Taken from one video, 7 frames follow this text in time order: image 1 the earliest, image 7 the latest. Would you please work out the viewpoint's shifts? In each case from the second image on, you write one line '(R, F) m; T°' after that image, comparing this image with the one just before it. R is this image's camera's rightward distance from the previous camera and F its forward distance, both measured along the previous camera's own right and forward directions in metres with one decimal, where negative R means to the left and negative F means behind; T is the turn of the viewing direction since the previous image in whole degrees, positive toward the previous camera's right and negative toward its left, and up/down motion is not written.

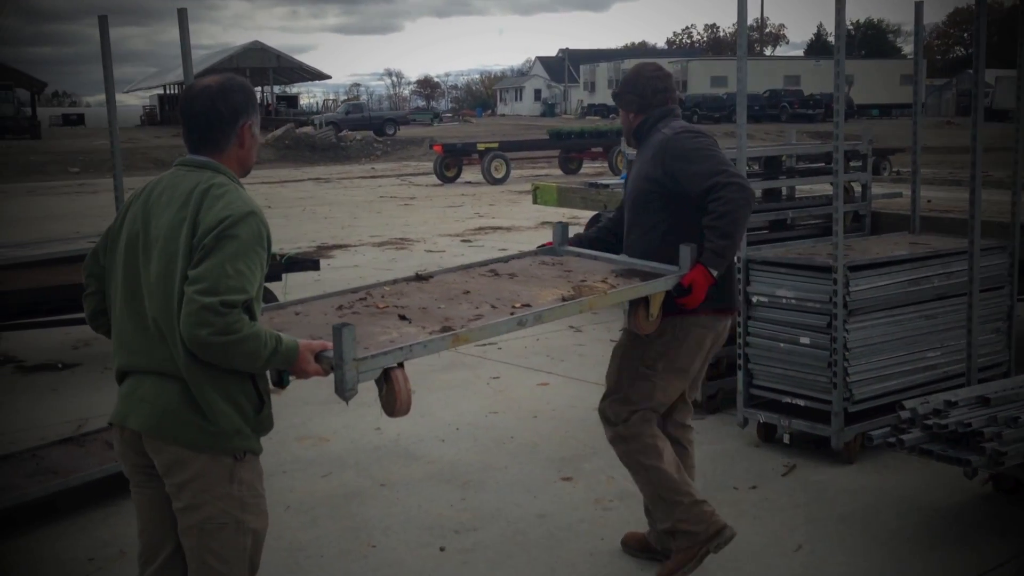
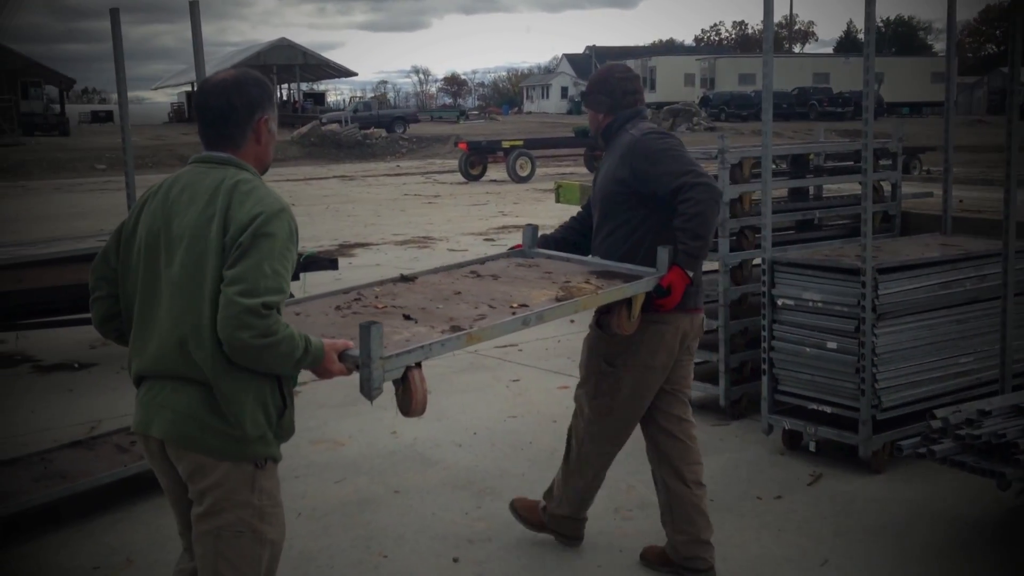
(0.0, +0.1) m; -1°
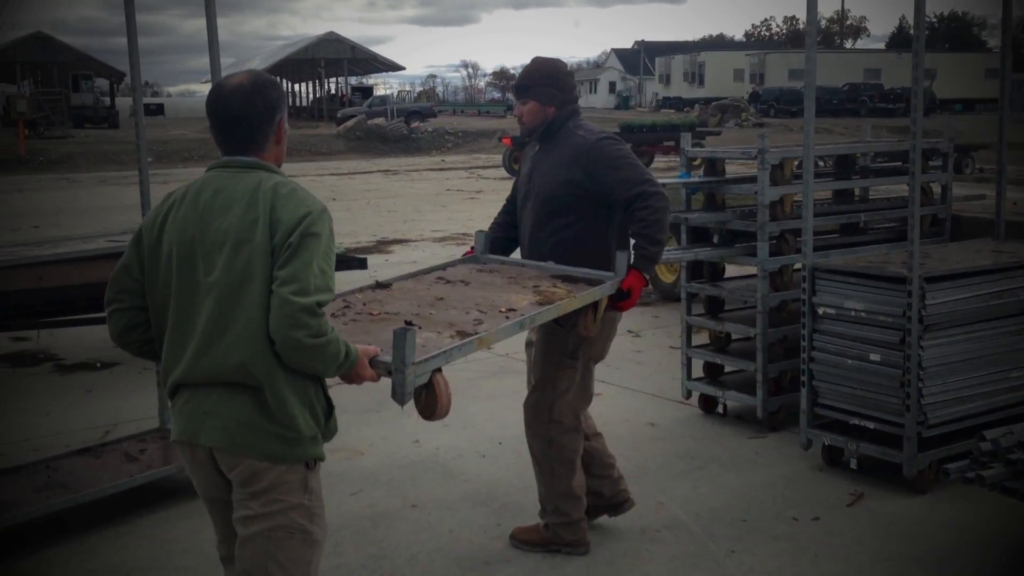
(+0.1, +0.2) m; -2°
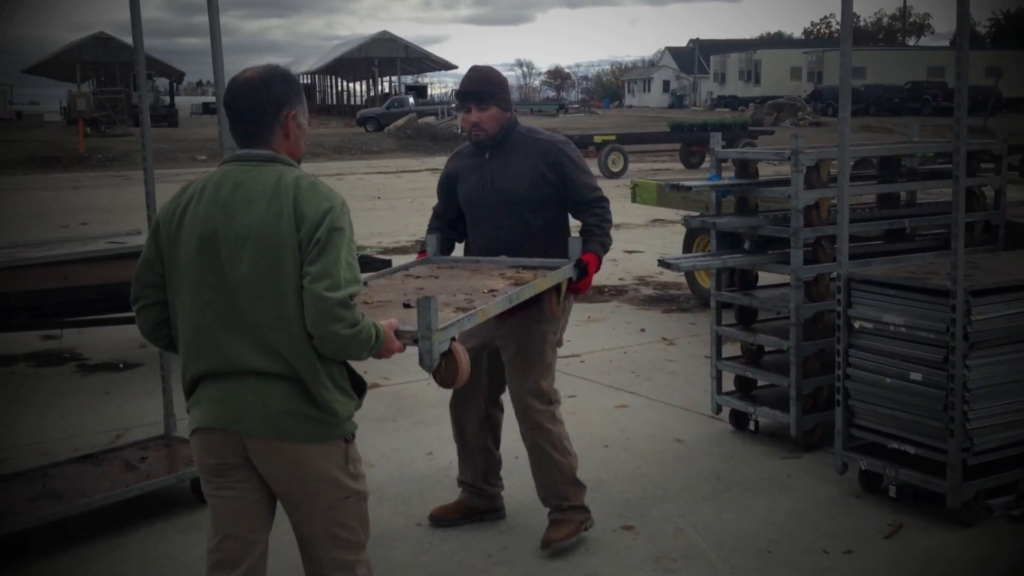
(+0.1, +0.3) m; -3°
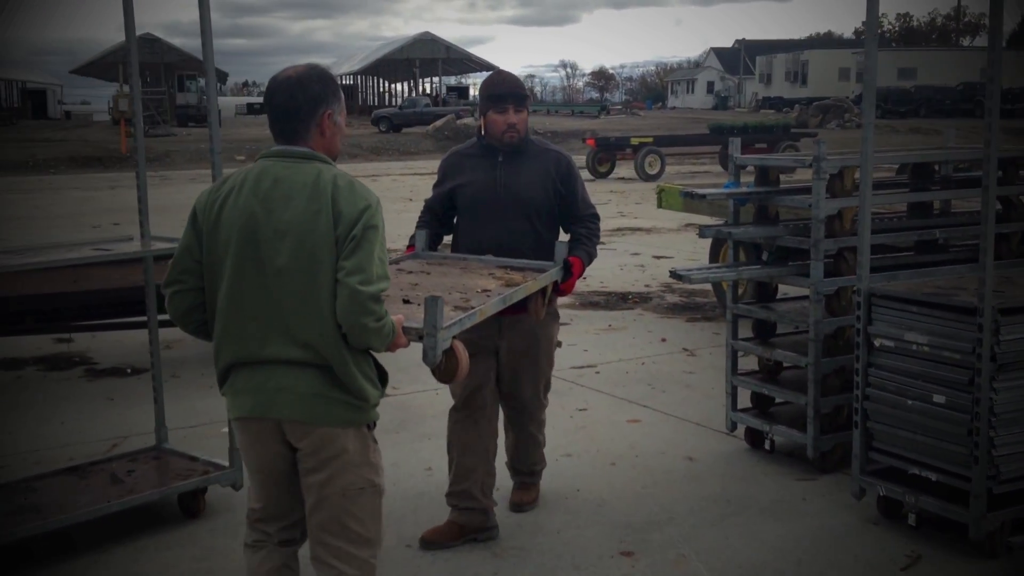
(+0.2, +0.2) m; -2°
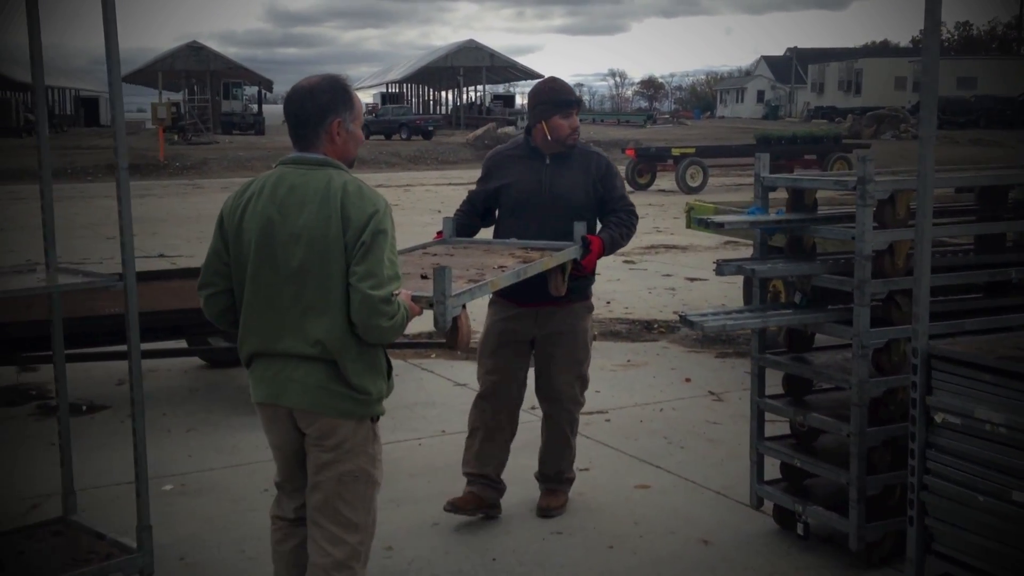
(+0.2, +0.8) m; -2°
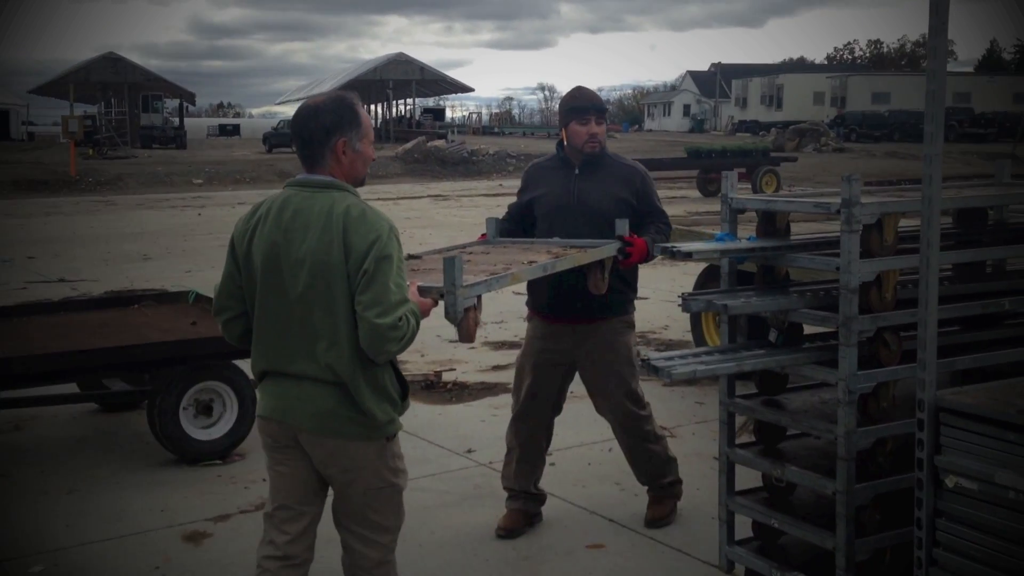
(0.0, +0.5) m; +3°
